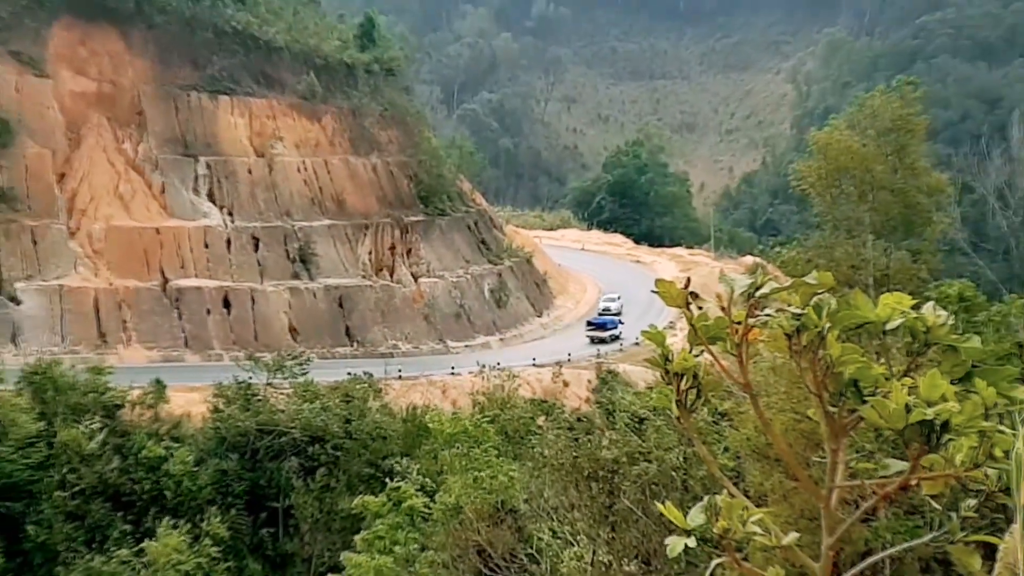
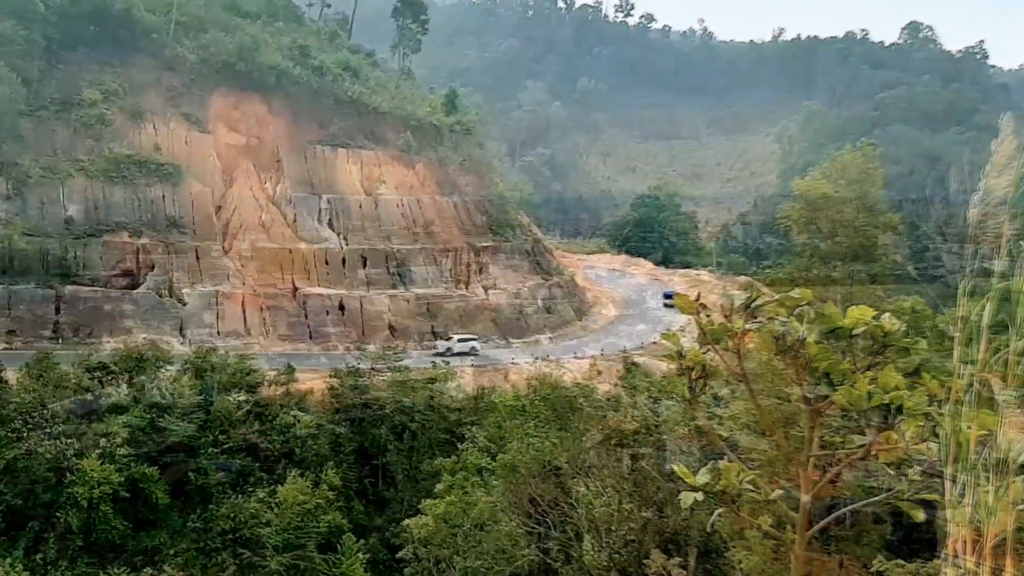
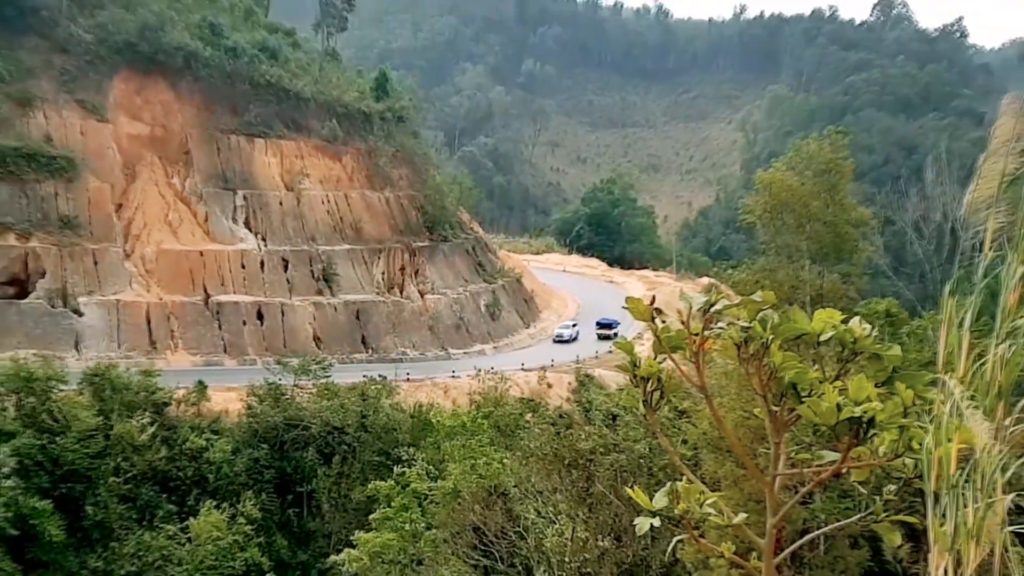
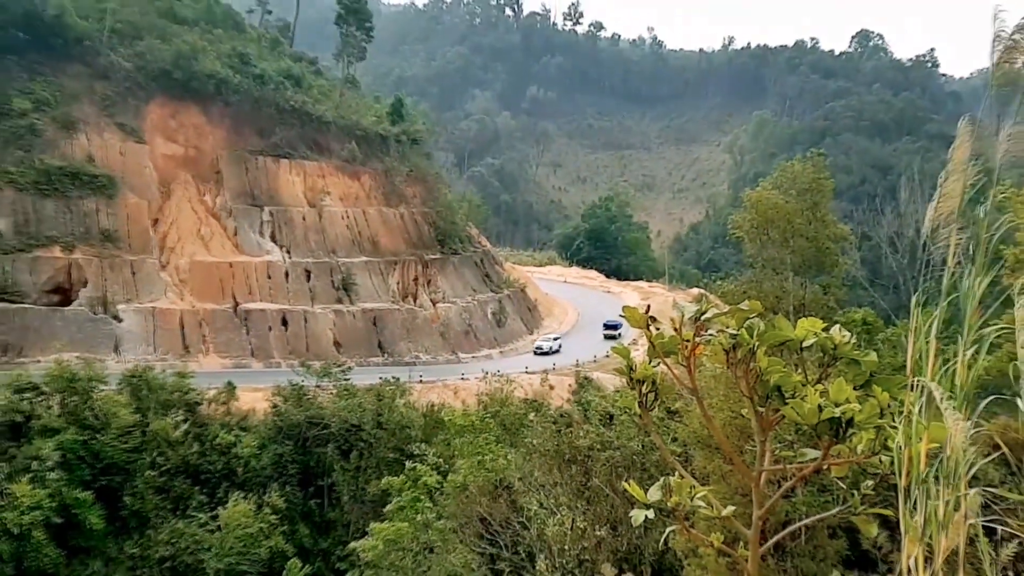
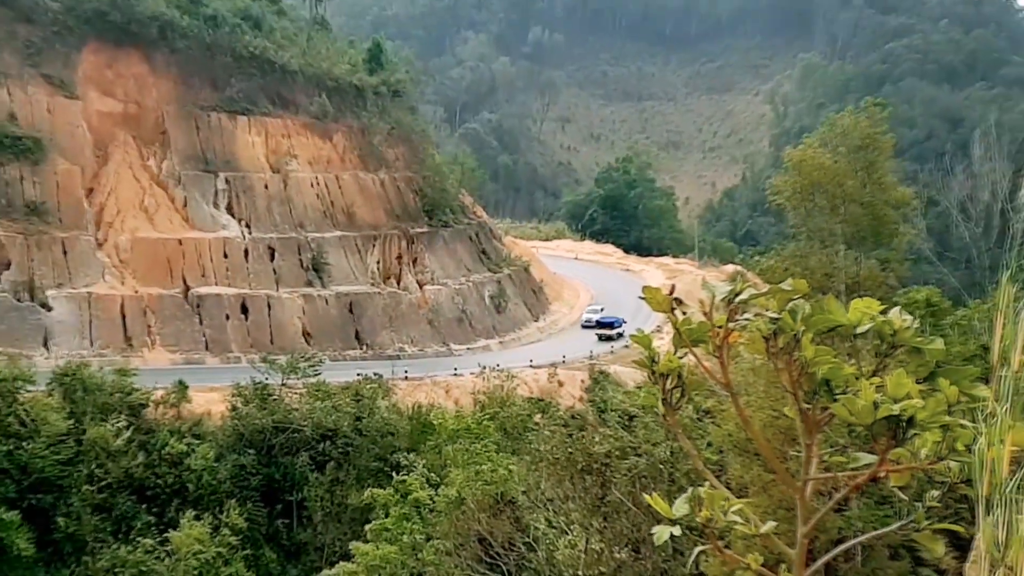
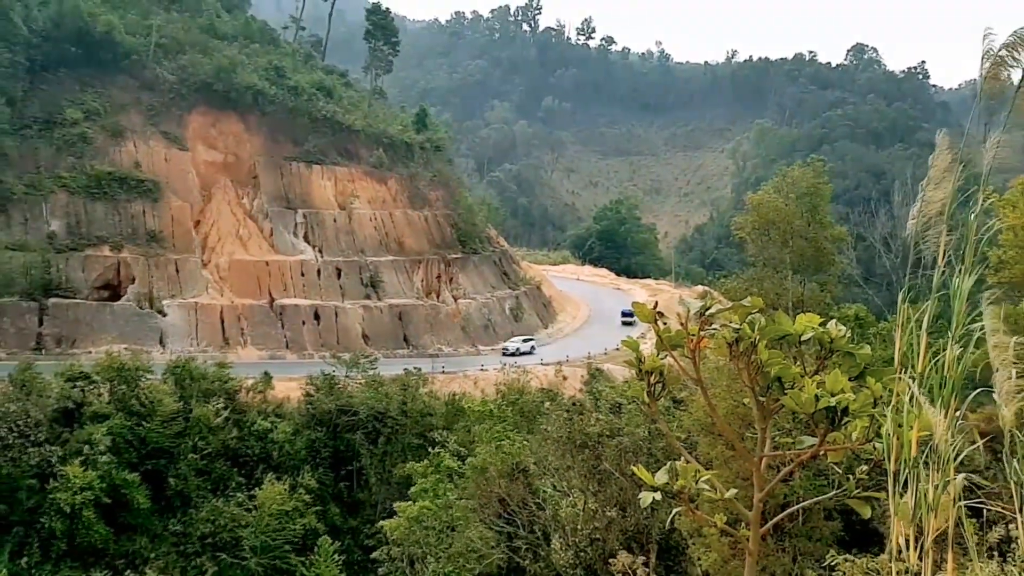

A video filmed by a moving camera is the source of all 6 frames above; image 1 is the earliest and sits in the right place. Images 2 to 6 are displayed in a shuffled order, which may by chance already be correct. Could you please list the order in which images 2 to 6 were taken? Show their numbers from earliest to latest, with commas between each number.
5, 3, 4, 6, 2
